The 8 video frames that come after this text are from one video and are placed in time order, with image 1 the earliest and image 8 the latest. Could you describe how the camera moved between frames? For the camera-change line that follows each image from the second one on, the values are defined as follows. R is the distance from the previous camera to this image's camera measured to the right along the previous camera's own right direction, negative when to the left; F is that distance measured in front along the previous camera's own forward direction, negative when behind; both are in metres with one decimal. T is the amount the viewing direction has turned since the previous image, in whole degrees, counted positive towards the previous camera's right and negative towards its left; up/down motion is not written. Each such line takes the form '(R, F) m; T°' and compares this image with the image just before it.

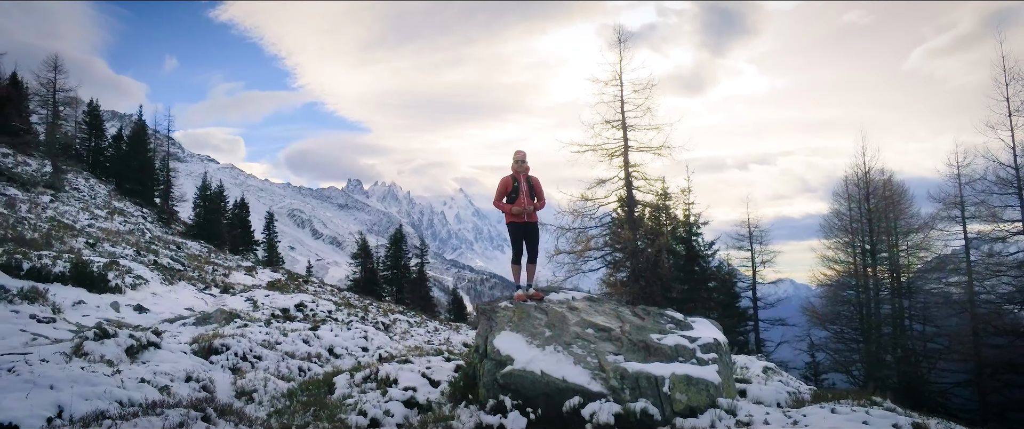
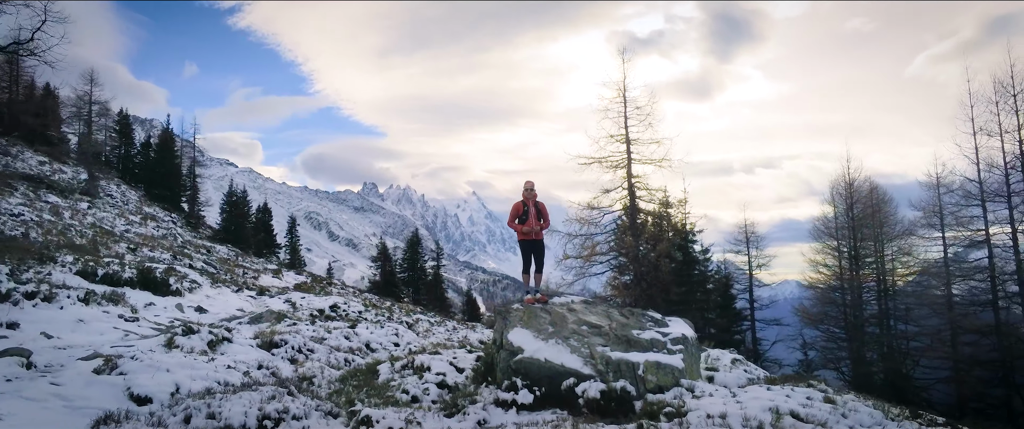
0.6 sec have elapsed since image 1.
(0.0, -1.2) m; -2°
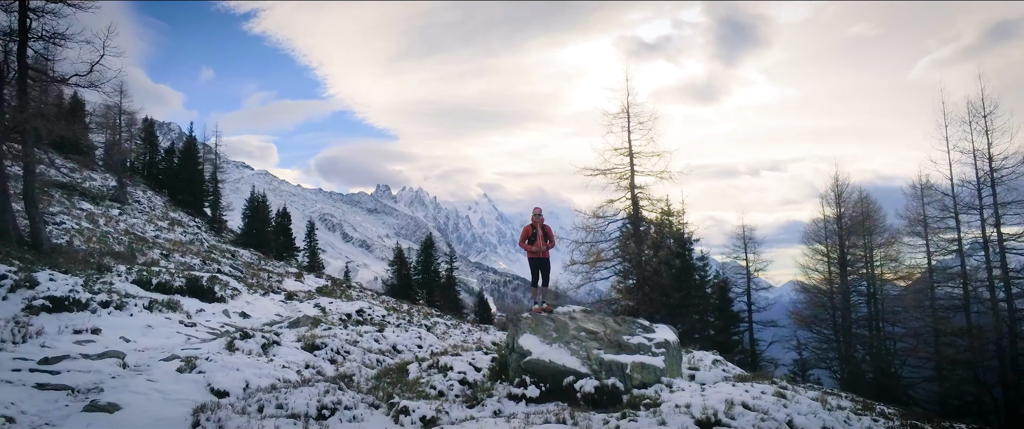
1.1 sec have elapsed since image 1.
(0.0, -1.1) m; -1°
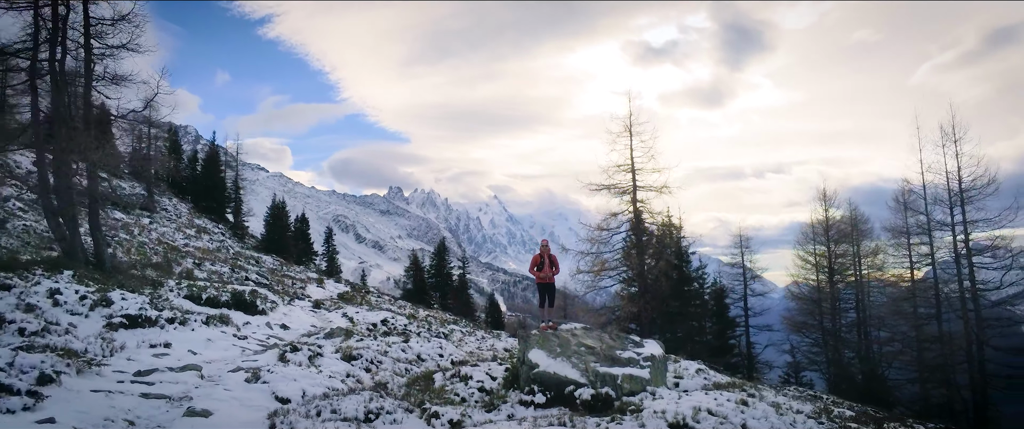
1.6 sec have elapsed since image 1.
(0.0, -1.3) m; -1°
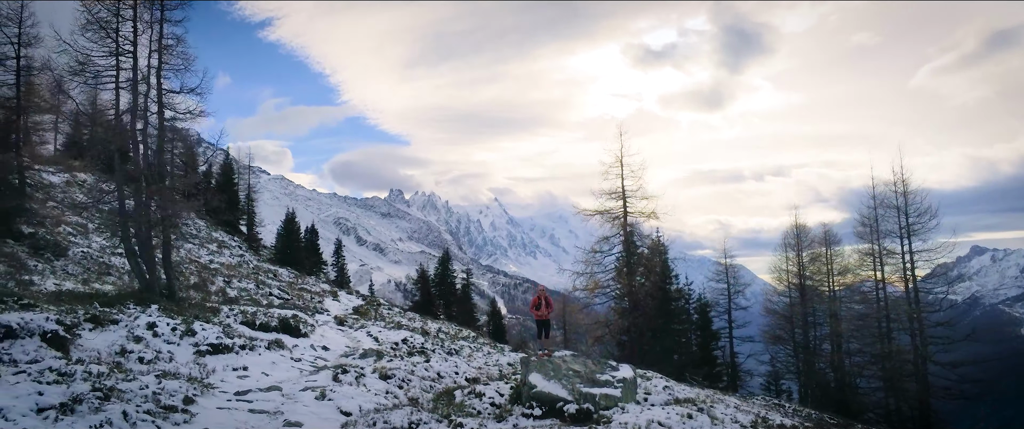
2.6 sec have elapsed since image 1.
(-0.1, -2.6) m; 0°
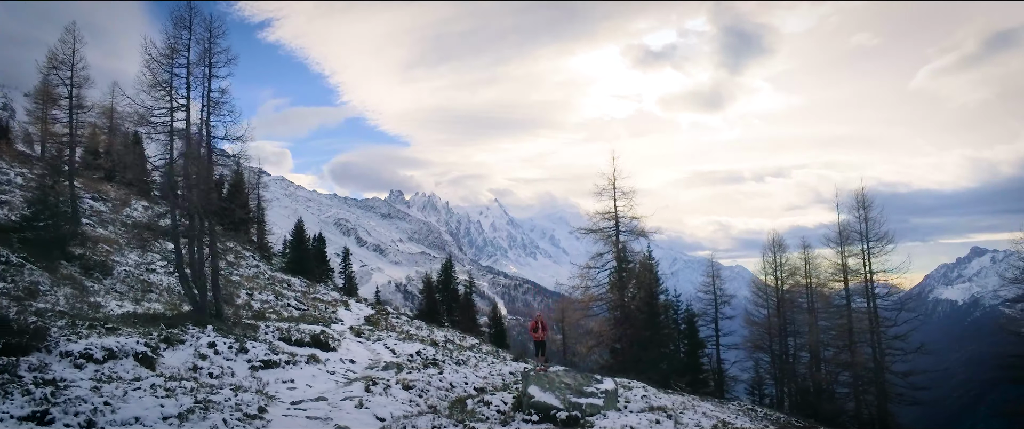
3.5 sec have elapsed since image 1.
(-0.1, -2.4) m; 0°
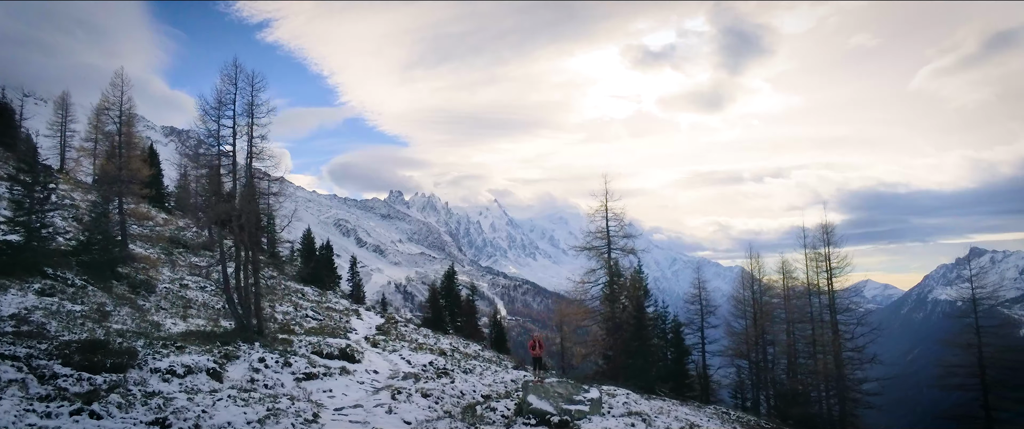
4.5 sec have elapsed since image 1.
(-0.1, -2.9) m; 0°
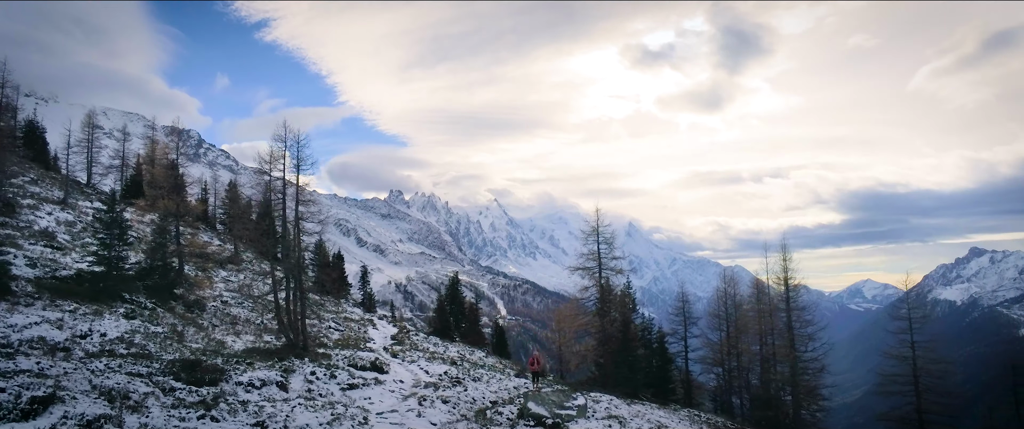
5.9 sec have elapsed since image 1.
(-0.2, -4.2) m; 0°
